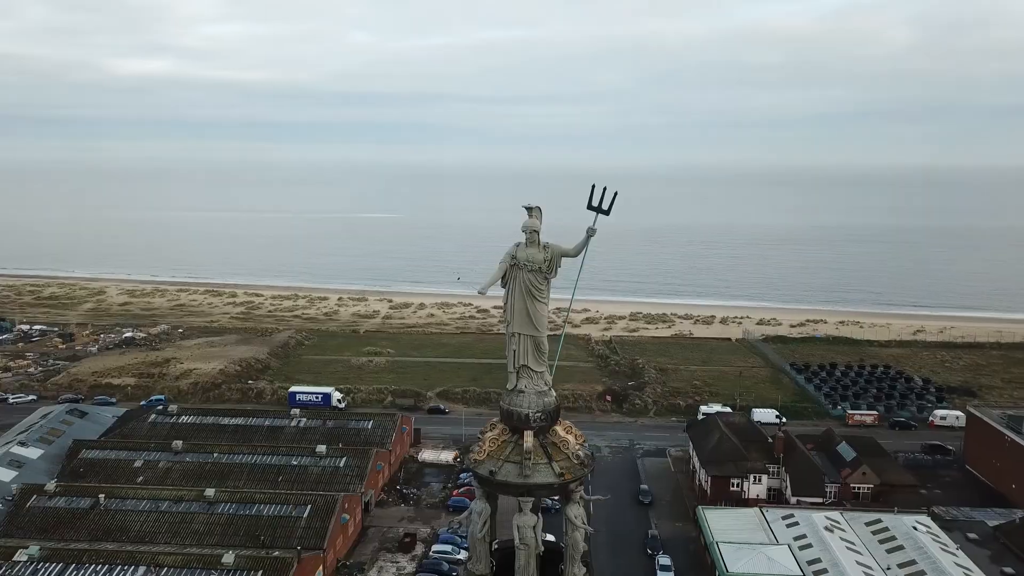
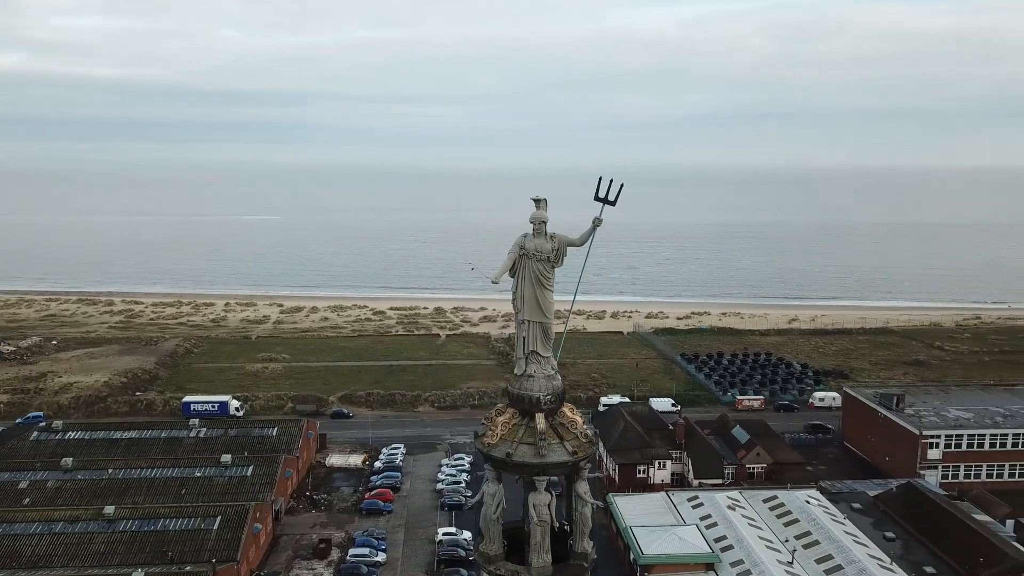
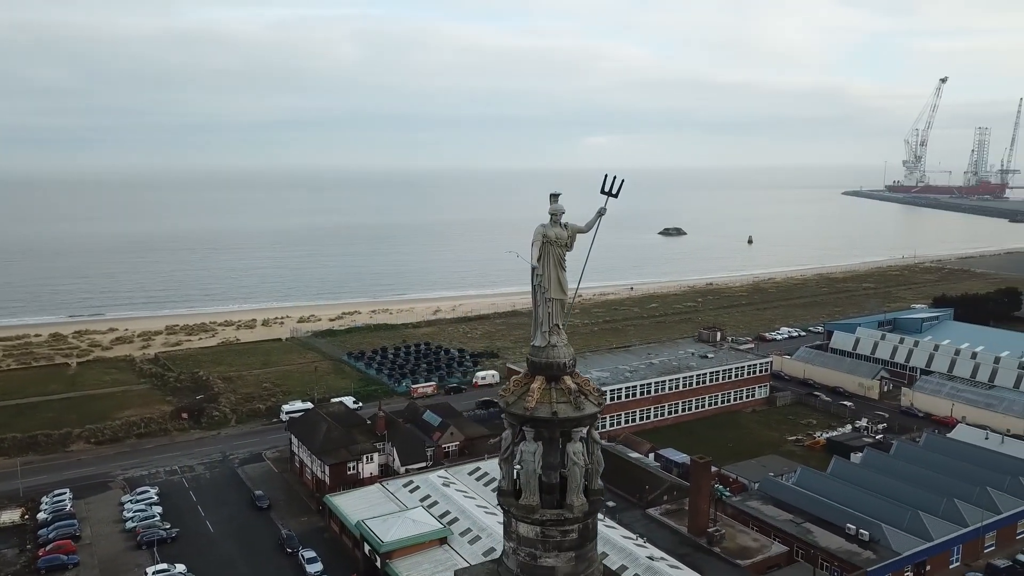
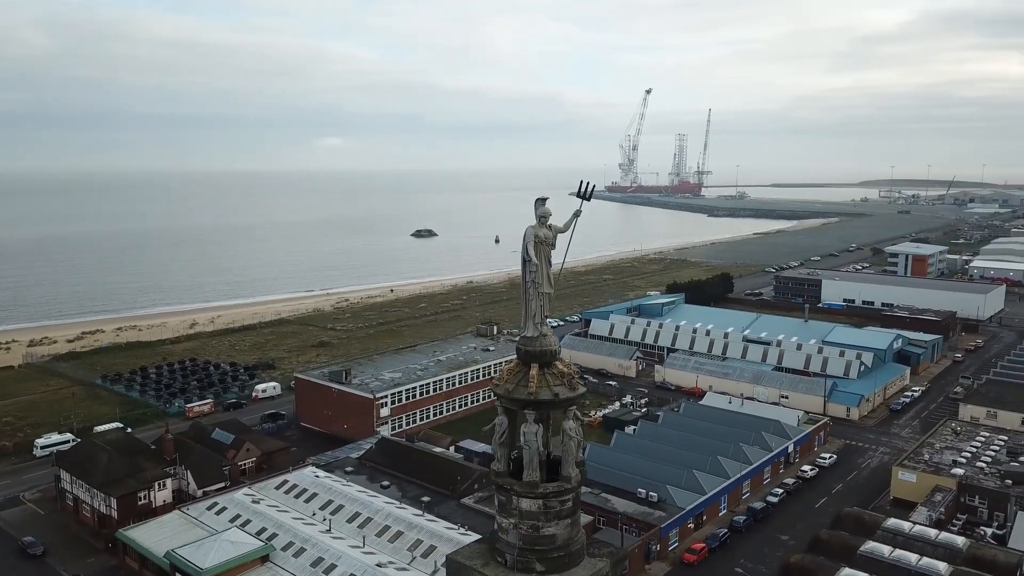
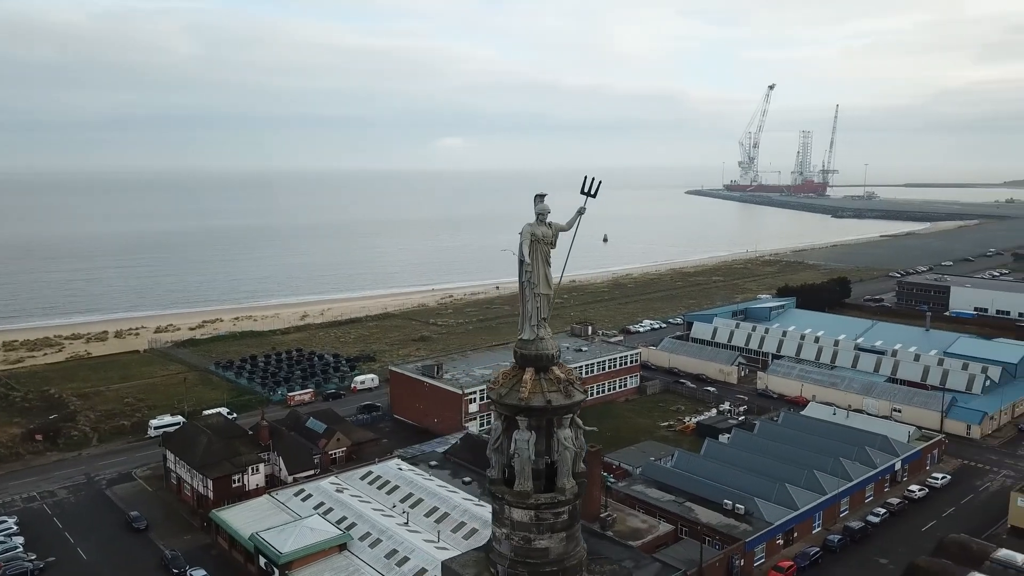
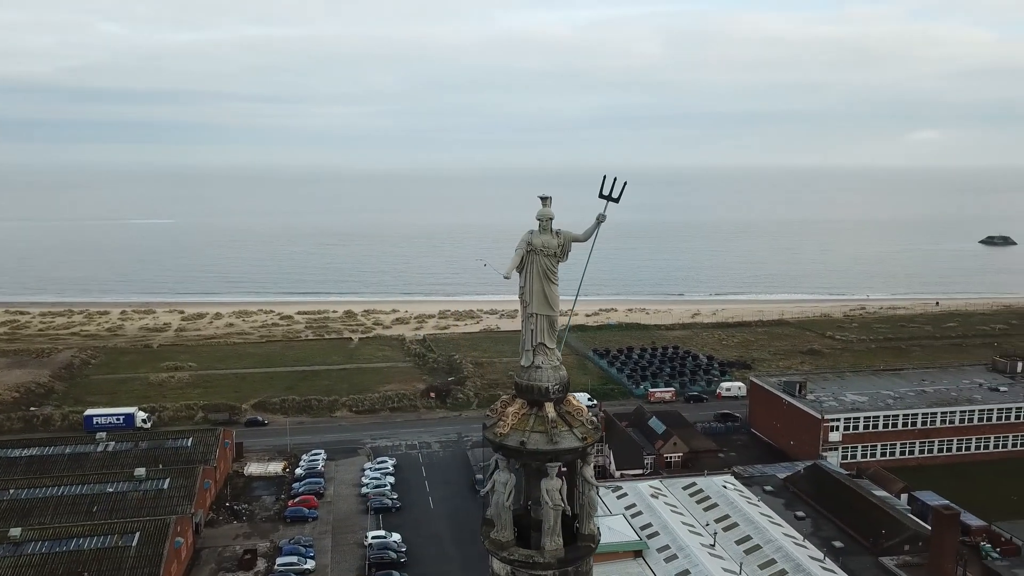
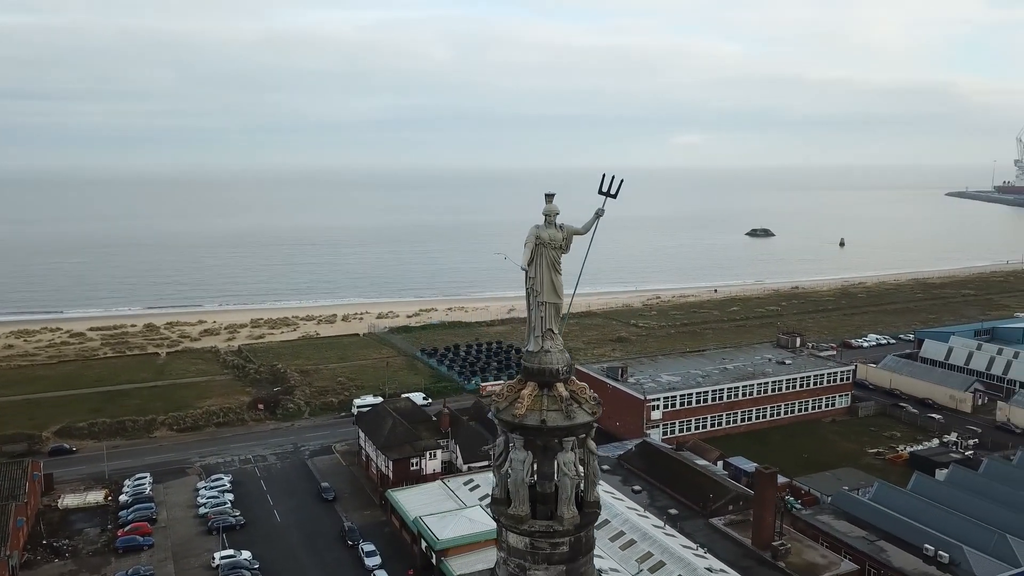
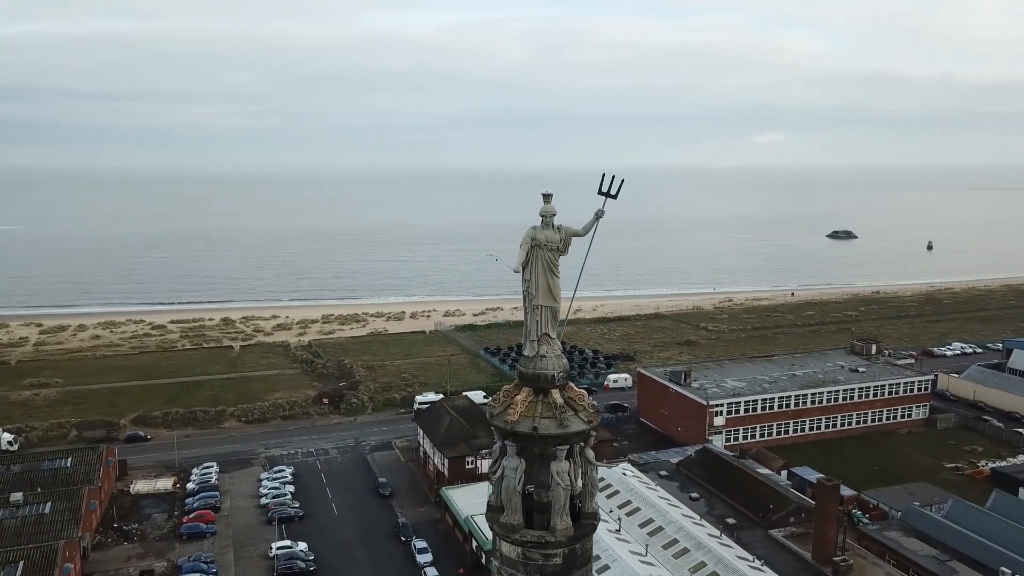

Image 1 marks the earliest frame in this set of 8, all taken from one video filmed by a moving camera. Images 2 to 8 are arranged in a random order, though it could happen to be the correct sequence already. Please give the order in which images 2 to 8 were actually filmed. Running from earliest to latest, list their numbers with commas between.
2, 6, 8, 7, 3, 5, 4
